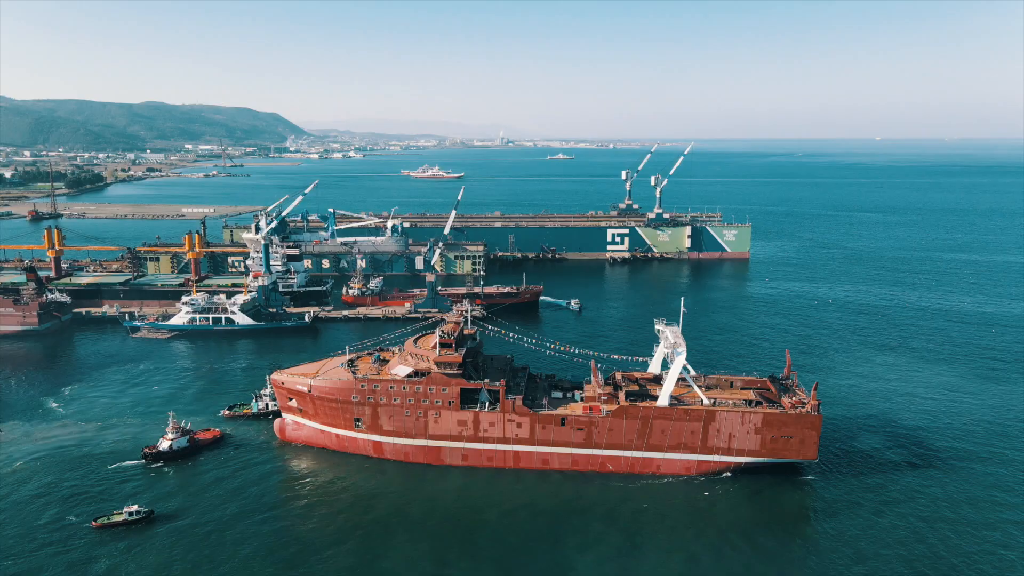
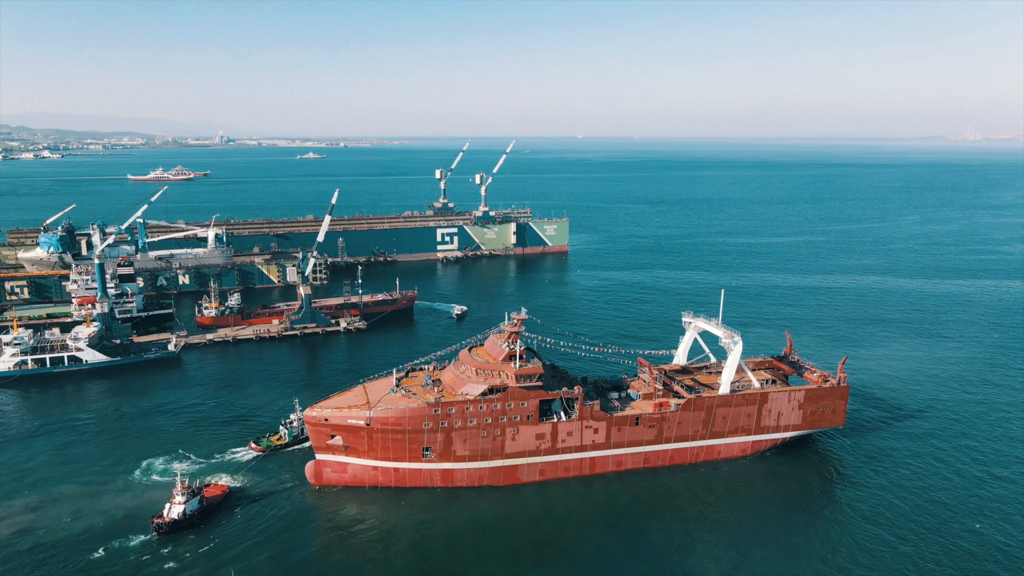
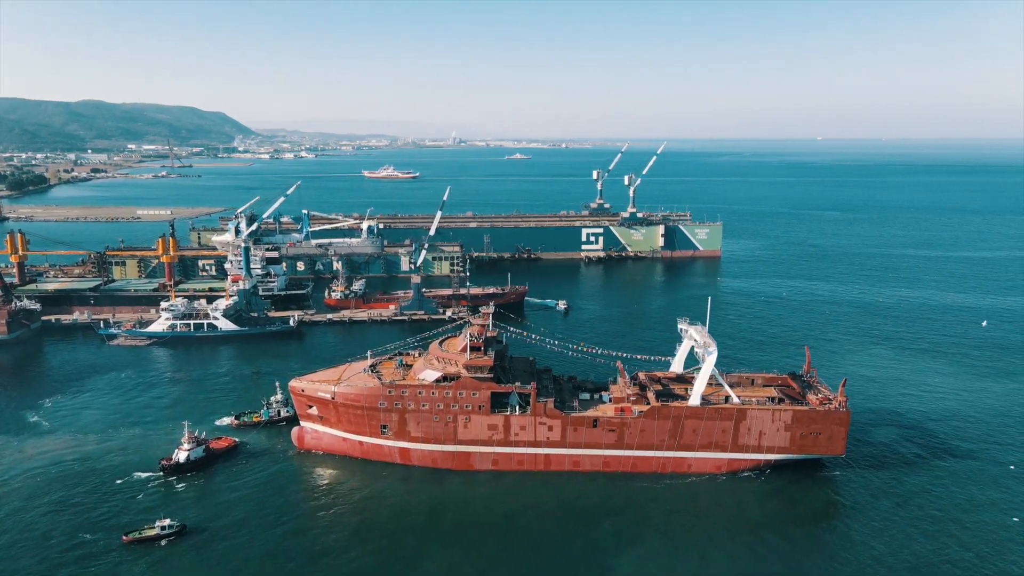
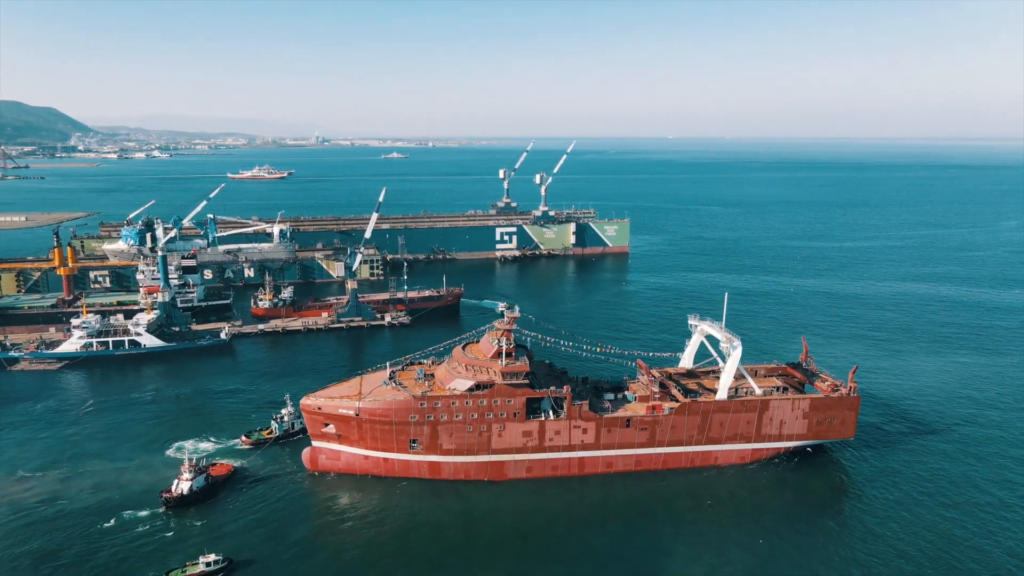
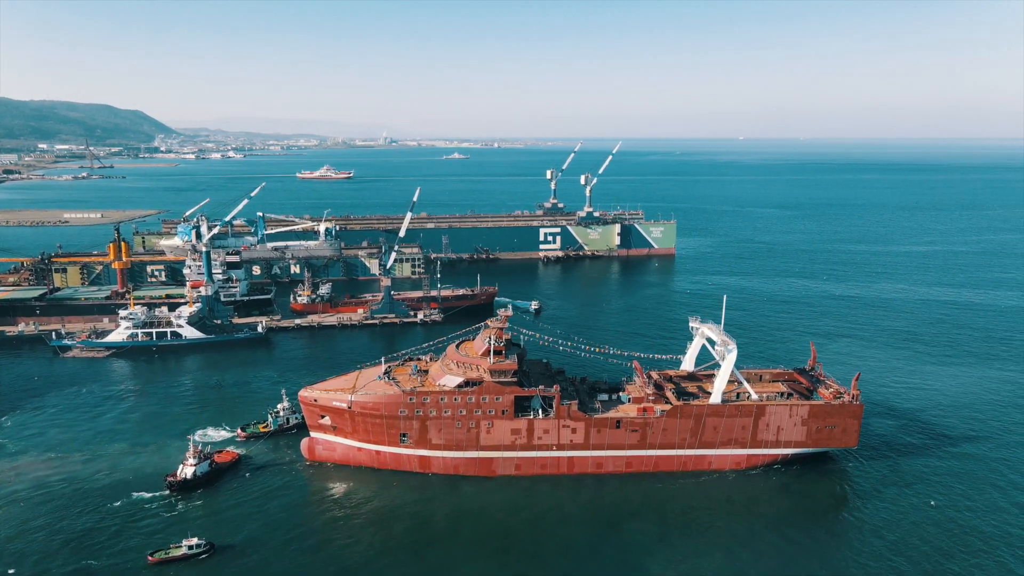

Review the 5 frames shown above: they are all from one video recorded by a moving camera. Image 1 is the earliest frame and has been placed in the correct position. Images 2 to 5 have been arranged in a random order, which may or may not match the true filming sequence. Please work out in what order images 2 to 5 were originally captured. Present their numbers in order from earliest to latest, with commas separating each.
3, 5, 4, 2
